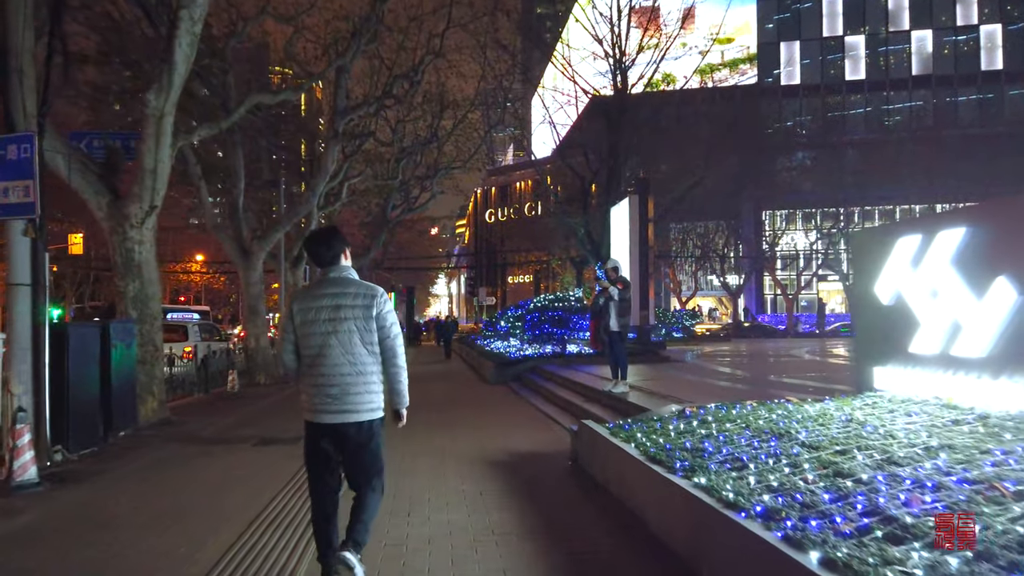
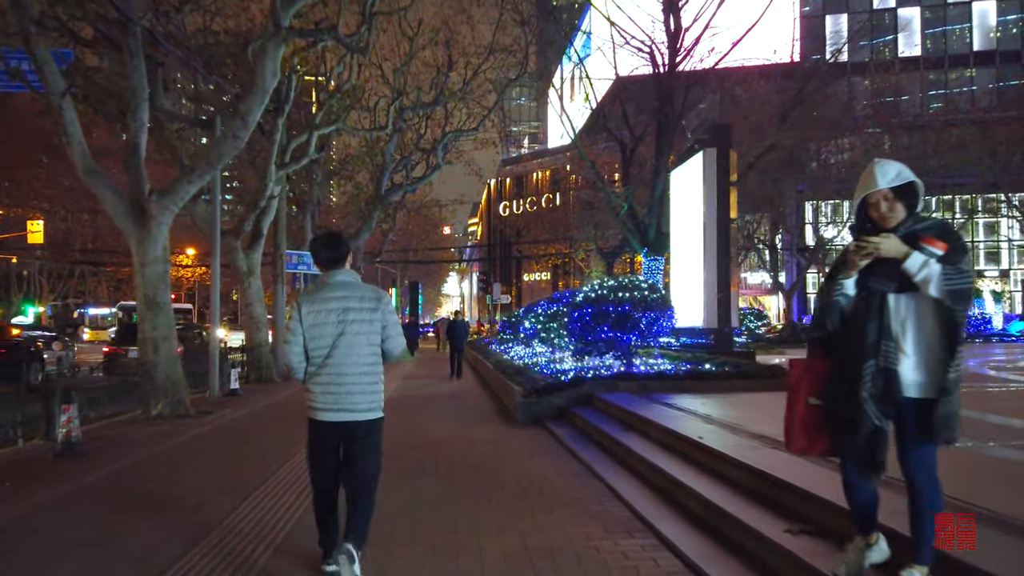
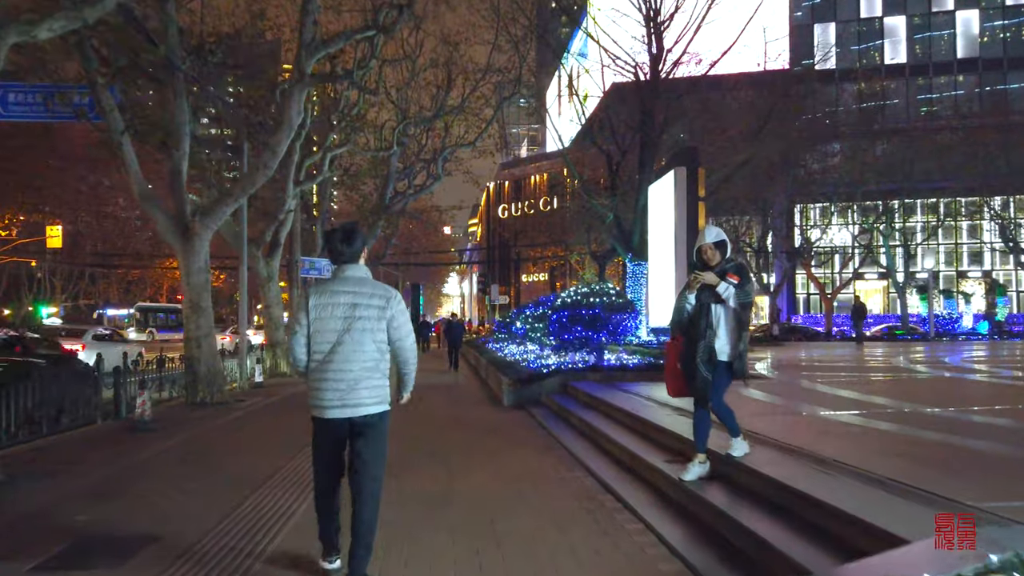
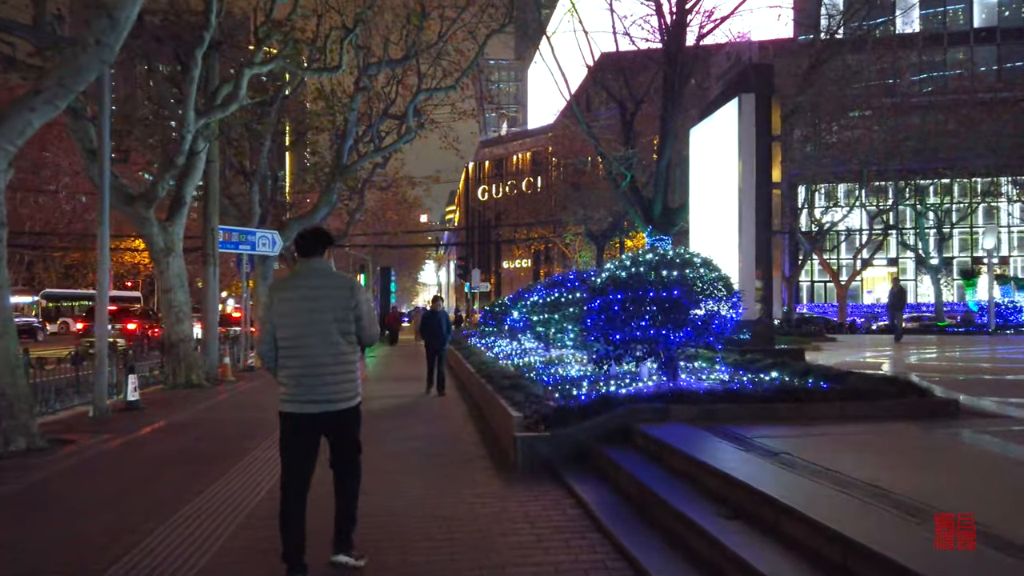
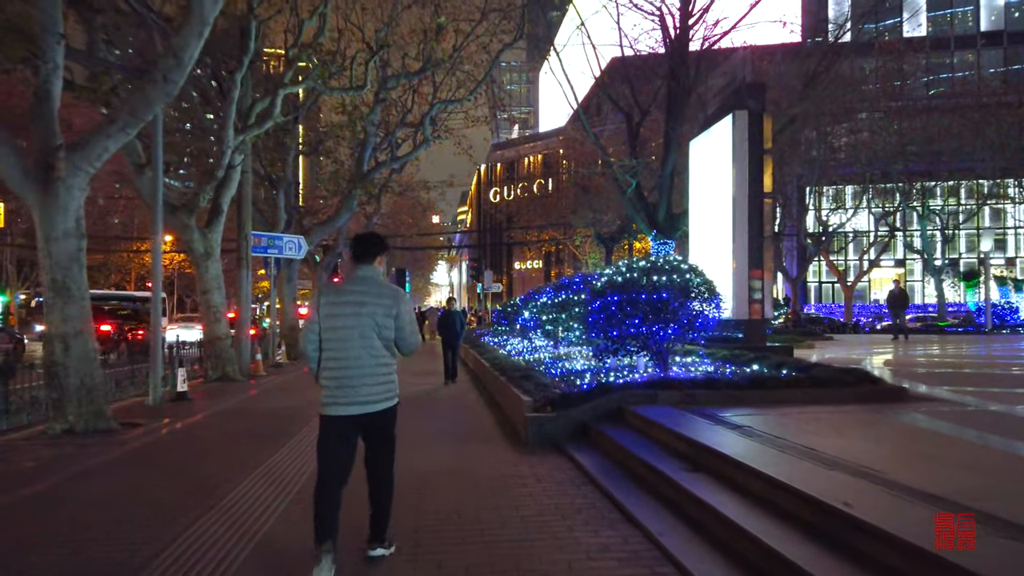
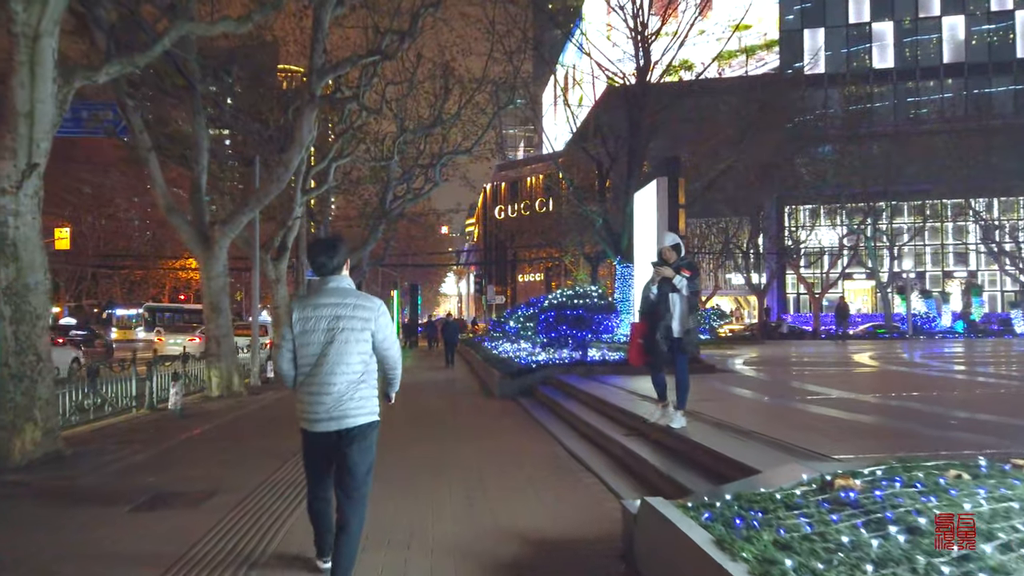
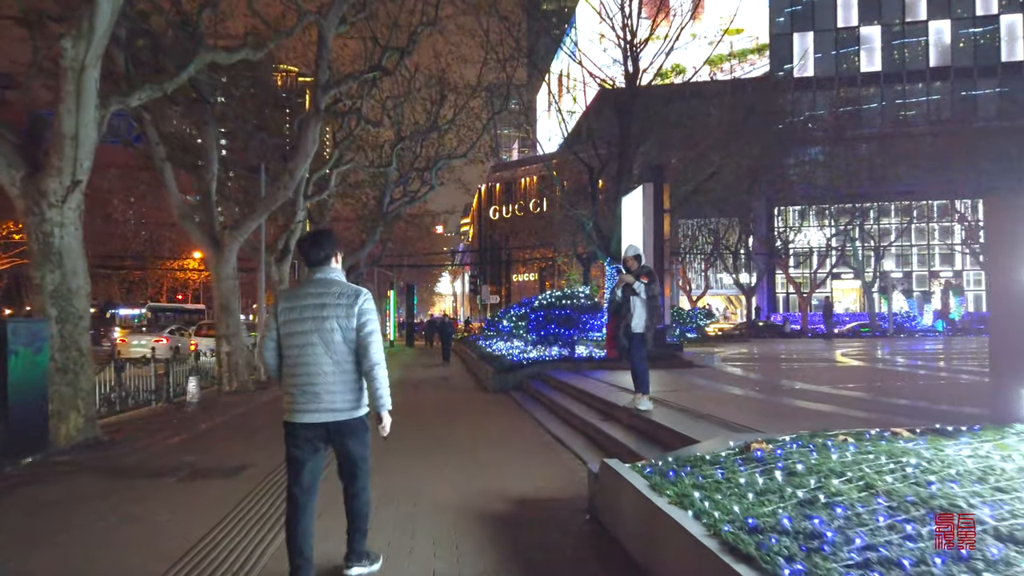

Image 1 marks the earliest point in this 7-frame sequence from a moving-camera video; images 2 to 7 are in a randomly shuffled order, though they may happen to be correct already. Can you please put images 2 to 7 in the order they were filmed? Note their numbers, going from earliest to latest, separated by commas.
7, 6, 3, 2, 5, 4
